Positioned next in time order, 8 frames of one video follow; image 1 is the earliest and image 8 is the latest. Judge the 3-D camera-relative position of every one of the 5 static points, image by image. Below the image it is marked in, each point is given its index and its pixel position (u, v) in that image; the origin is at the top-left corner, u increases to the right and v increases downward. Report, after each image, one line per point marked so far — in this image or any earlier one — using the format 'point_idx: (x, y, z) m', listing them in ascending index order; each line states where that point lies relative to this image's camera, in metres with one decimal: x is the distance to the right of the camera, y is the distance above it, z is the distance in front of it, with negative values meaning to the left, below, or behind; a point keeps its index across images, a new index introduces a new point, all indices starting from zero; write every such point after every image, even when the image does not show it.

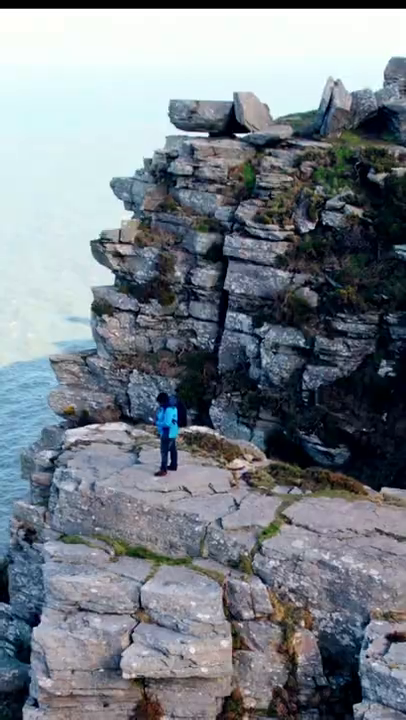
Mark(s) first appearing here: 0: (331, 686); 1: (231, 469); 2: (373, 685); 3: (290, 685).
0: (+1.6, -4.0, +9.8) m
1: (+0.4, -1.6, +12.7) m
2: (+2.0, -3.7, +9.1) m
3: (+1.1, -3.9, +9.8) m
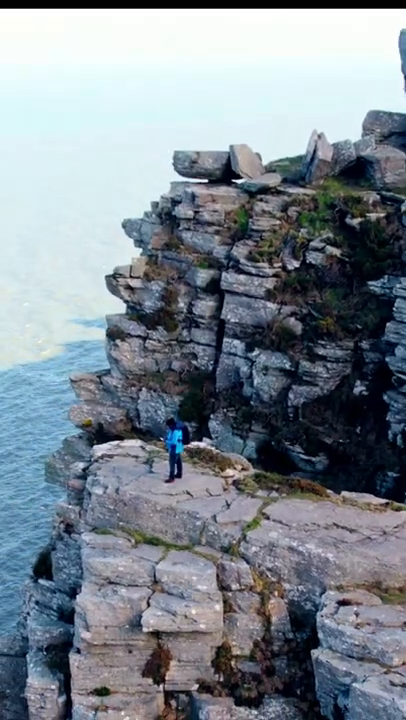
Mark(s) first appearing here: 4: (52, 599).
0: (+1.6, -4.6, +13.2) m
1: (+0.4, -2.3, +16.1) m
2: (+2.0, -4.3, +12.6) m
3: (+1.1, -4.6, +13.2) m
4: (-2.8, -4.4, +15.0) m
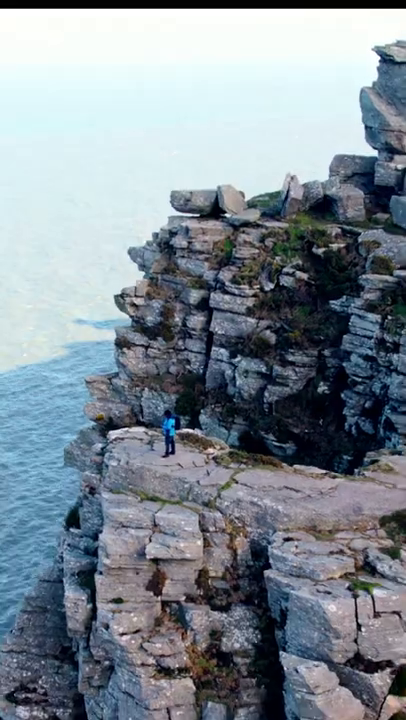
0: (+1.2, -4.8, +18.6) m
1: (0.0, -2.4, +21.5) m
2: (+1.7, -4.5, +18.0) m
3: (+0.7, -4.8, +18.7) m
4: (-3.1, -4.6, +20.5) m
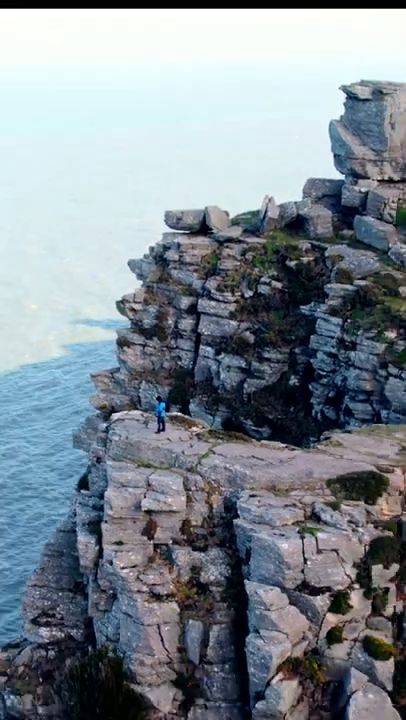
0: (+0.7, -4.7, +23.7) m
1: (-0.4, -2.3, +26.6) m
2: (+1.2, -4.4, +23.1) m
3: (+0.2, -4.6, +23.8) m
4: (-3.6, -4.4, +25.6) m
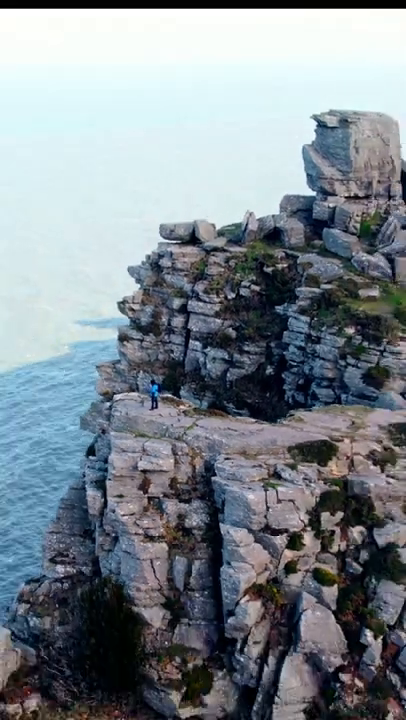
0: (+0.2, -4.3, +29.5) m
1: (-1.0, -1.9, +32.4) m
2: (+0.6, -4.0, +28.9) m
3: (-0.4, -4.2, +29.6) m
4: (-4.2, -4.1, +31.4) m
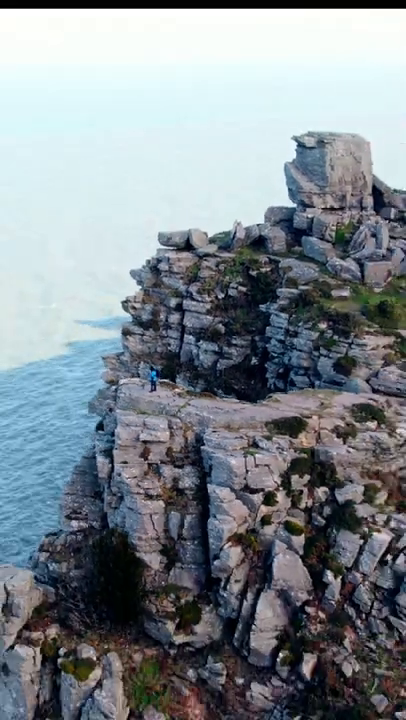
0: (-0.2, -3.8, +35.4) m
1: (-1.4, -1.4, +38.3) m
2: (+0.2, -3.5, +34.8) m
3: (-0.8, -3.8, +35.4) m
4: (-4.6, -3.6, +37.2) m
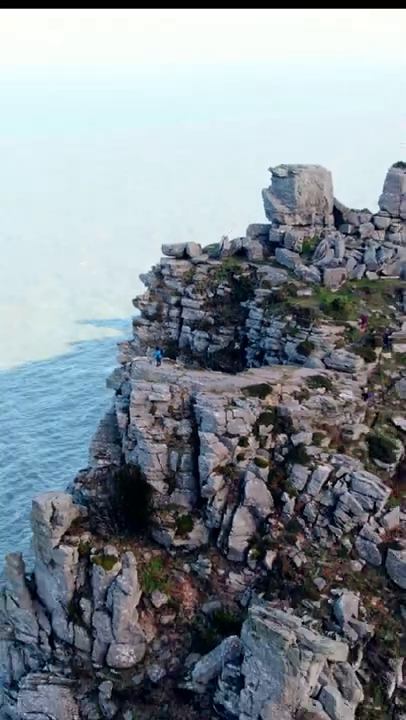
0: (-0.7, -2.7, +48.2) m
1: (-1.9, -0.3, +51.1) m
2: (-0.3, -2.4, +47.6) m
3: (-1.2, -2.7, +48.2) m
4: (-5.1, -2.5, +50.0) m
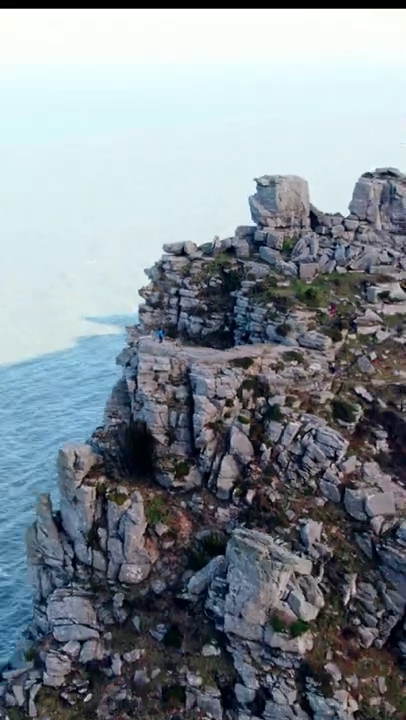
0: (-1.2, -1.0, +59.1) m
1: (-2.3, +1.4, +62.0) m
2: (-0.7, -0.7, +58.5) m
3: (-1.7, -1.0, +59.2) m
4: (-5.5, -0.8, +61.0) m
